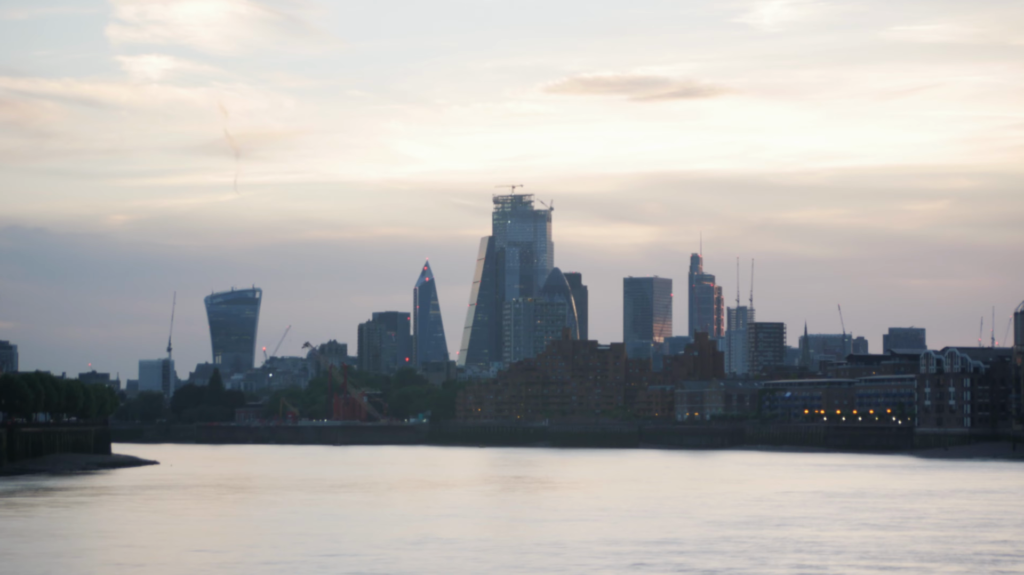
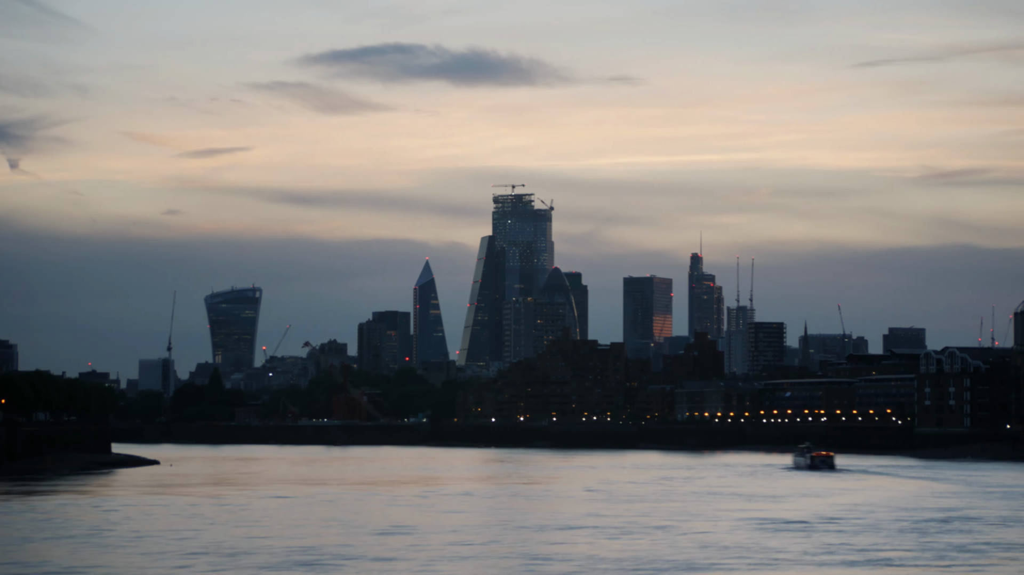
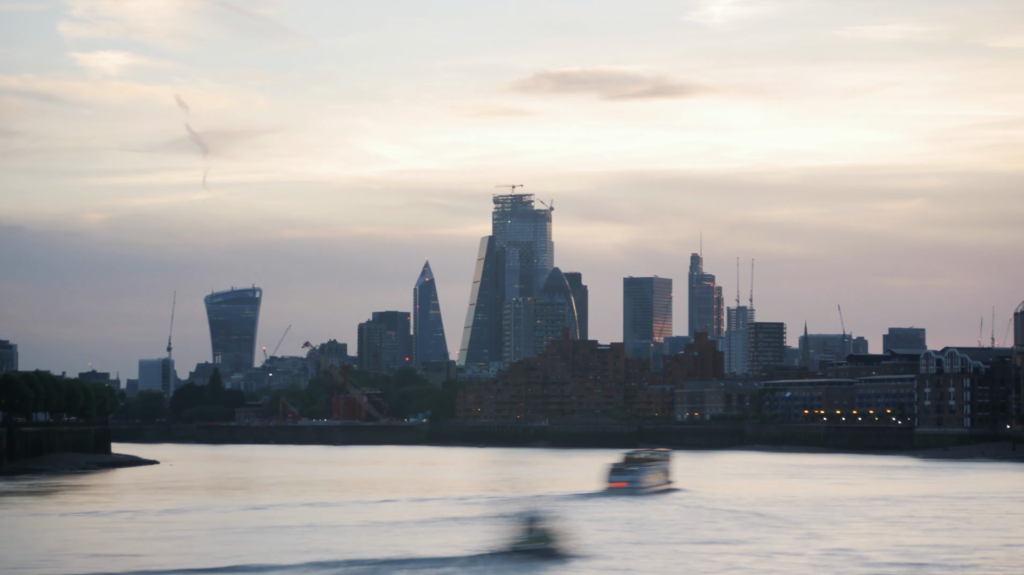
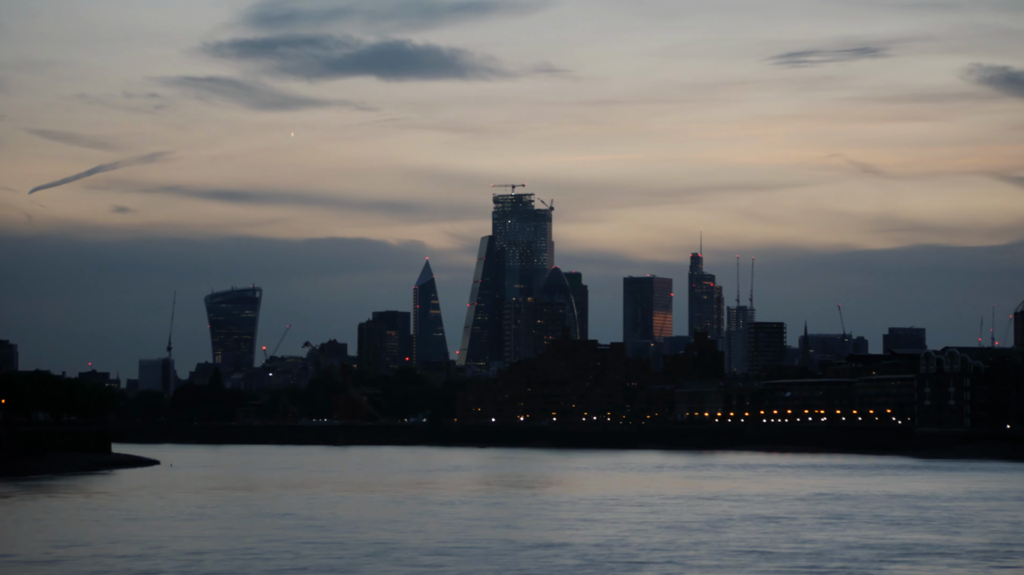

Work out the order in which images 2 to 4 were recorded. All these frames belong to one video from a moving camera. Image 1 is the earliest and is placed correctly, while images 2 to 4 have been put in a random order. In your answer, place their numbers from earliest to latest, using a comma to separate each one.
3, 2, 4
